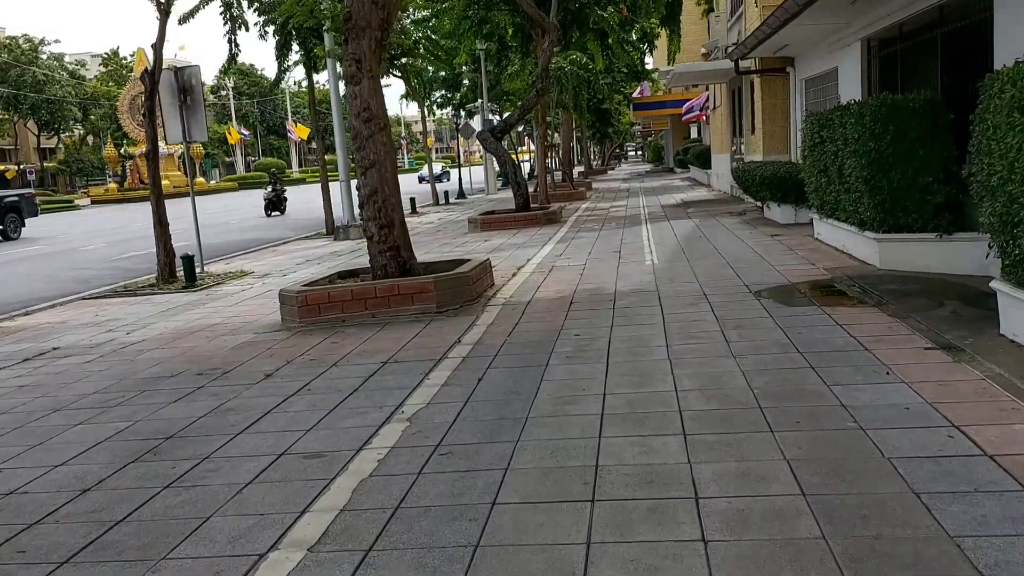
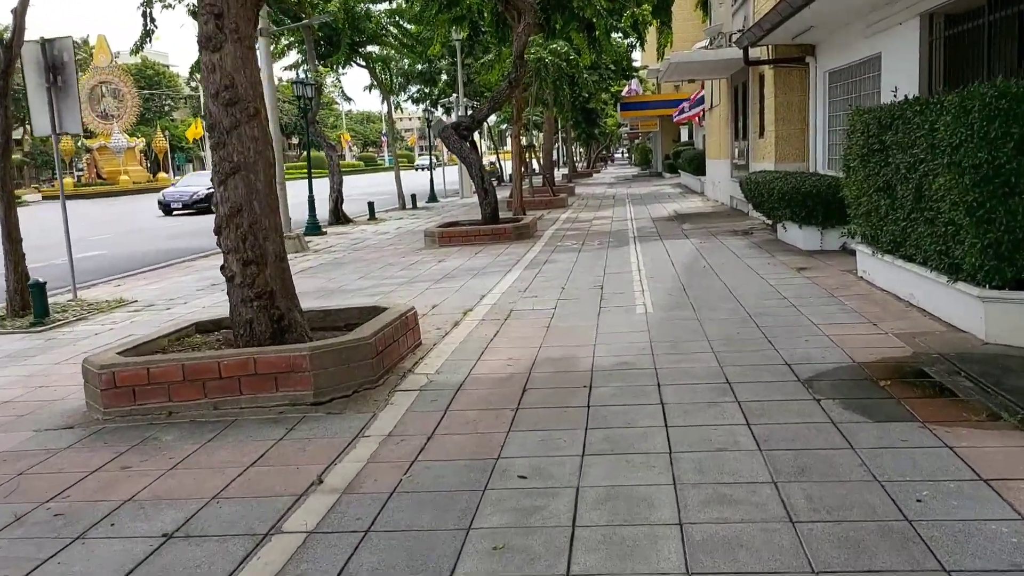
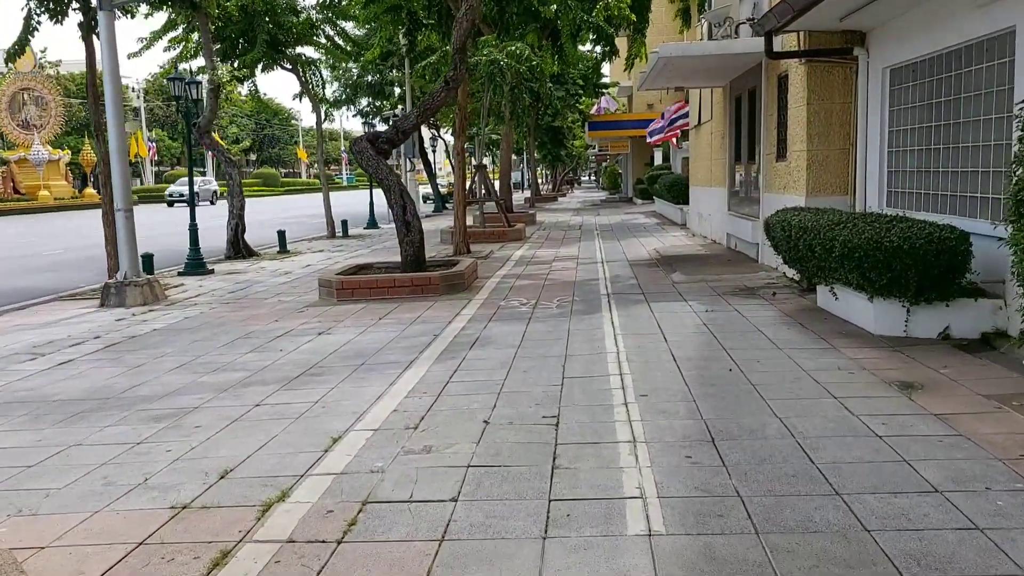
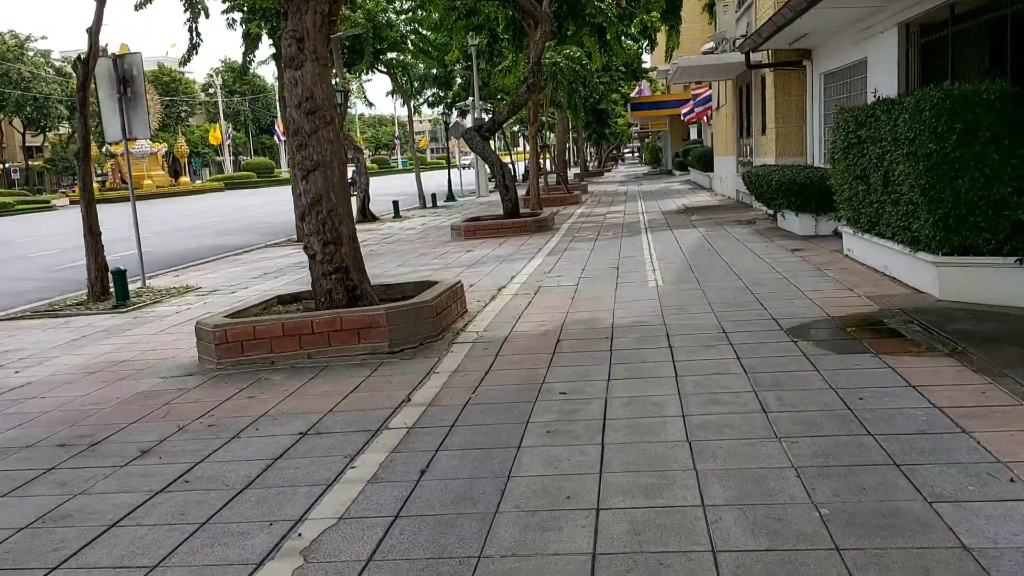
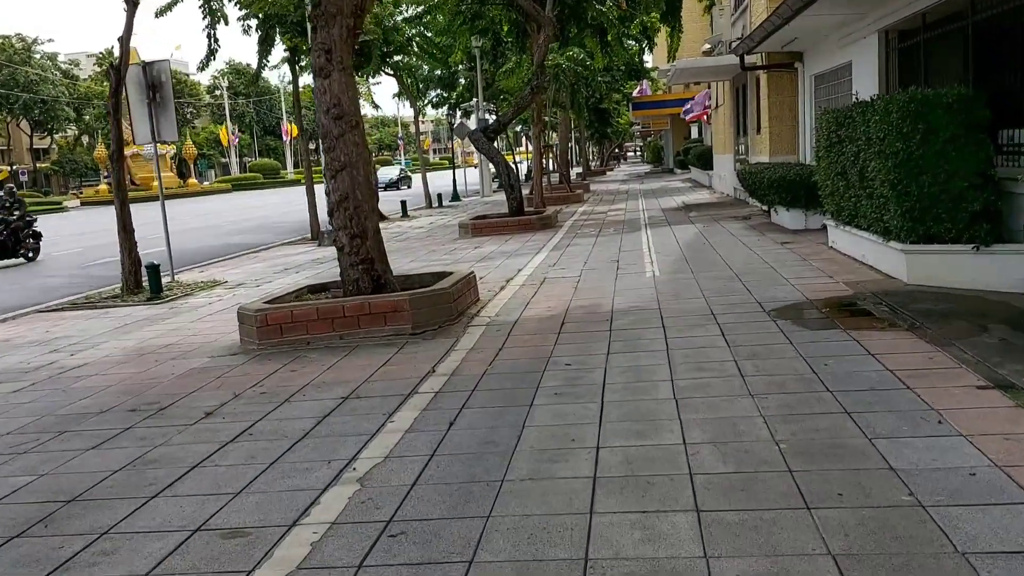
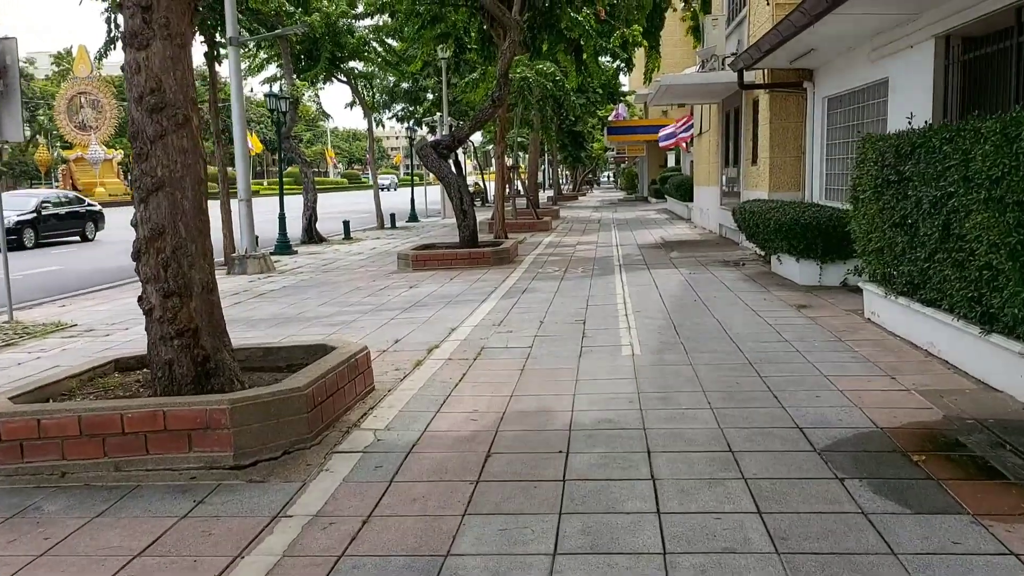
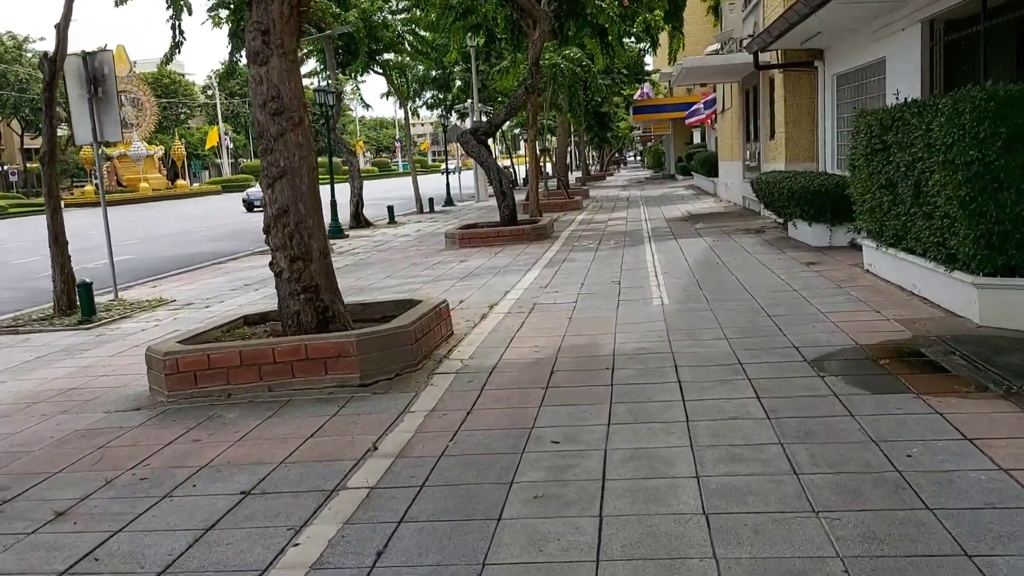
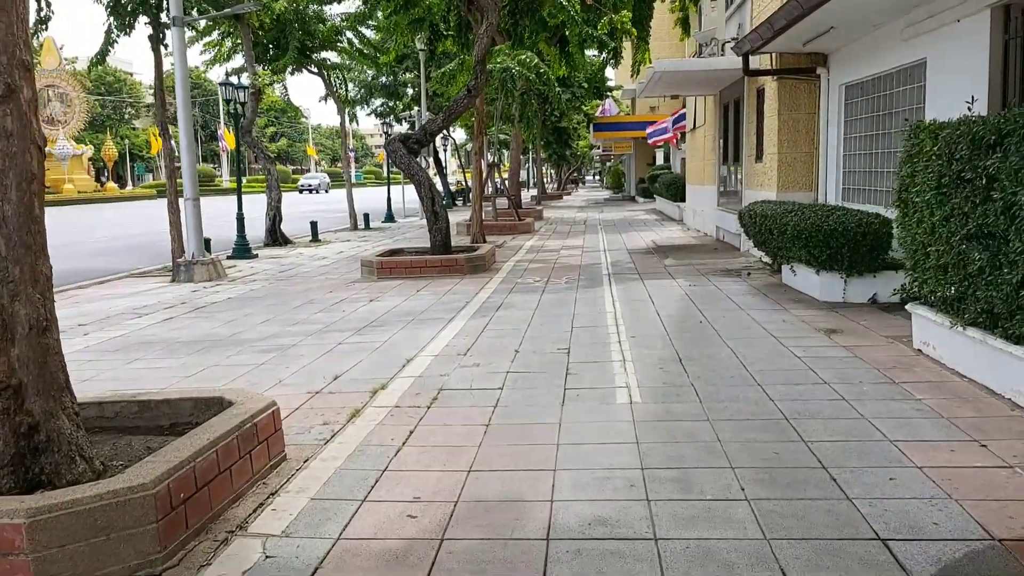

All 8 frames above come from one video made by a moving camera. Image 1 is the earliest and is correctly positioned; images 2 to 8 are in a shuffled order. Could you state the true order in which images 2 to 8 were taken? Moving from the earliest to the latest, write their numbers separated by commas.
5, 4, 7, 2, 6, 8, 3
